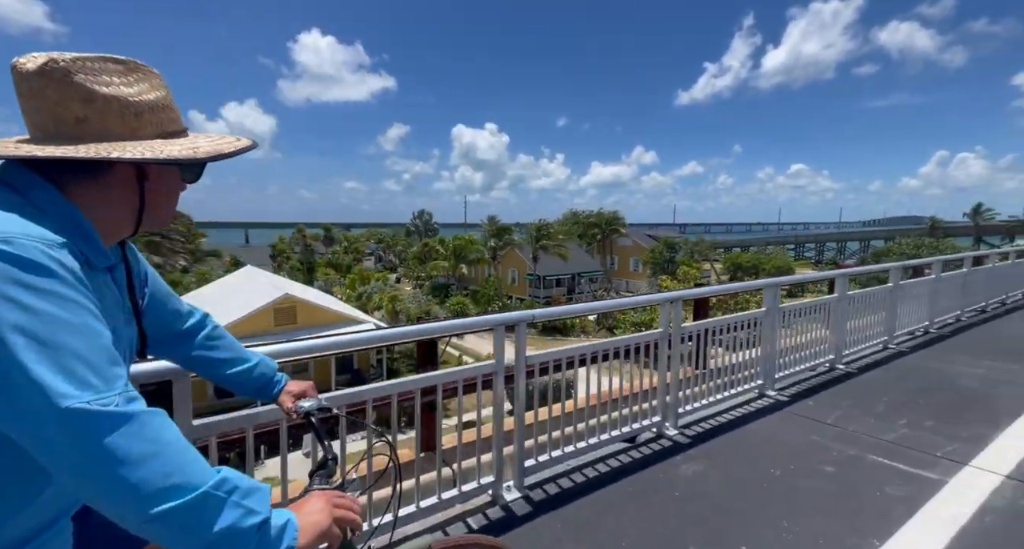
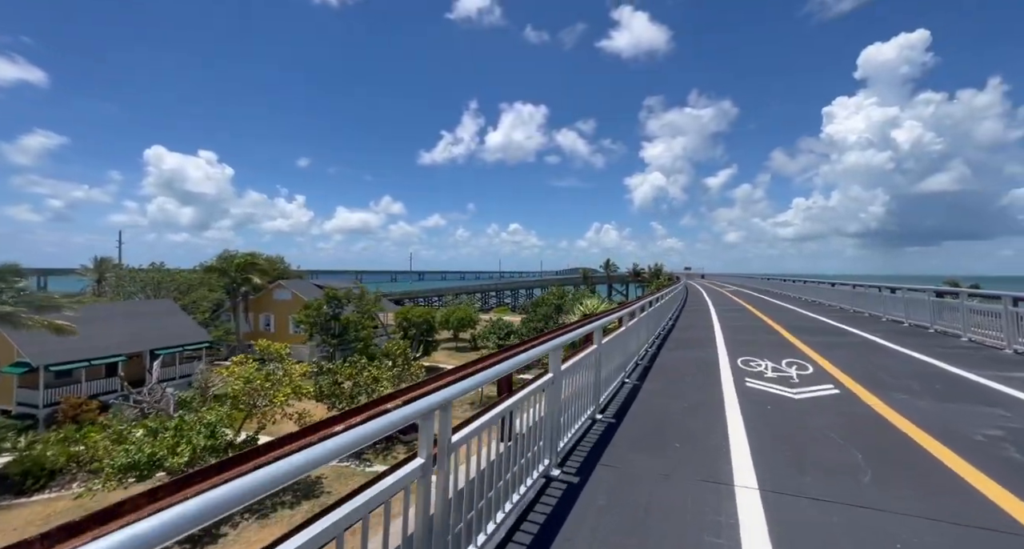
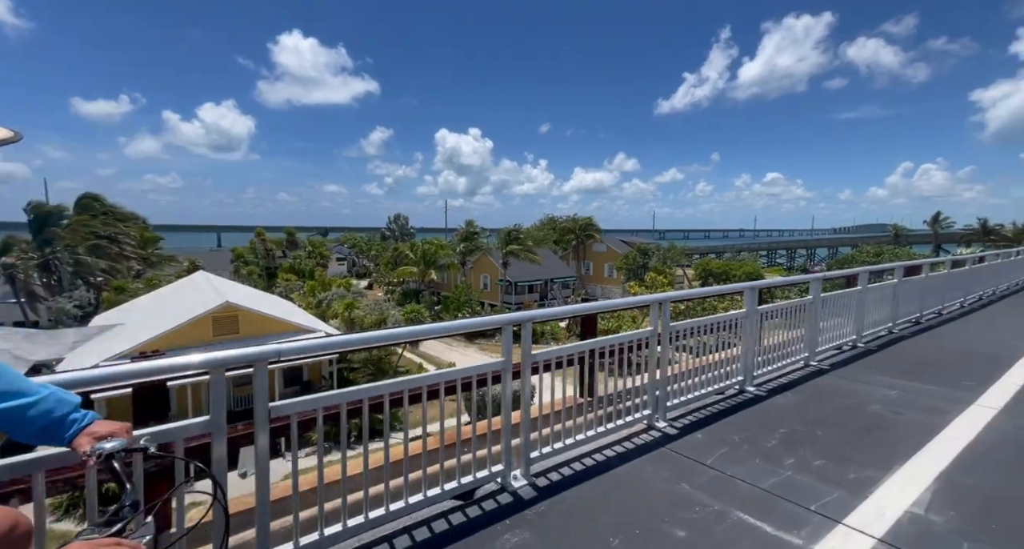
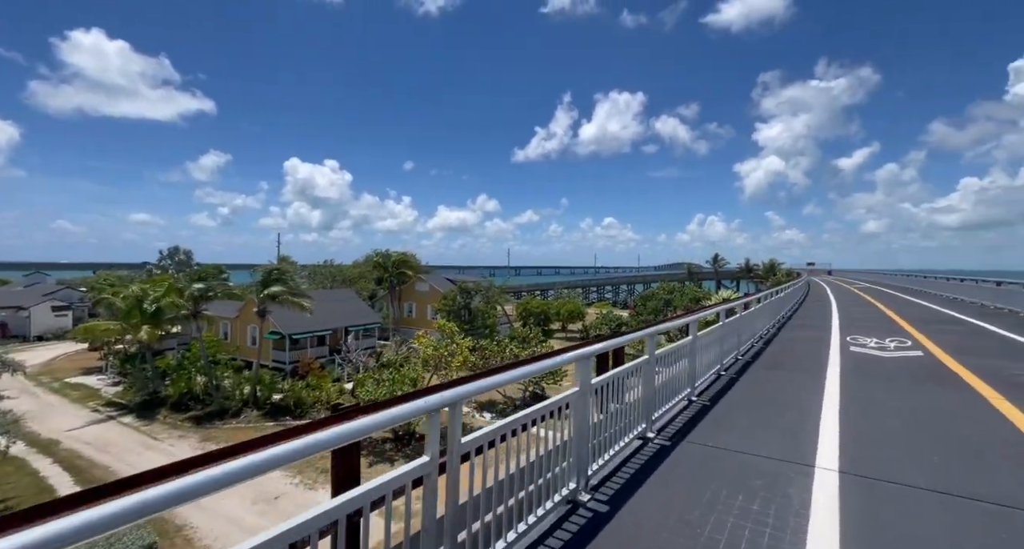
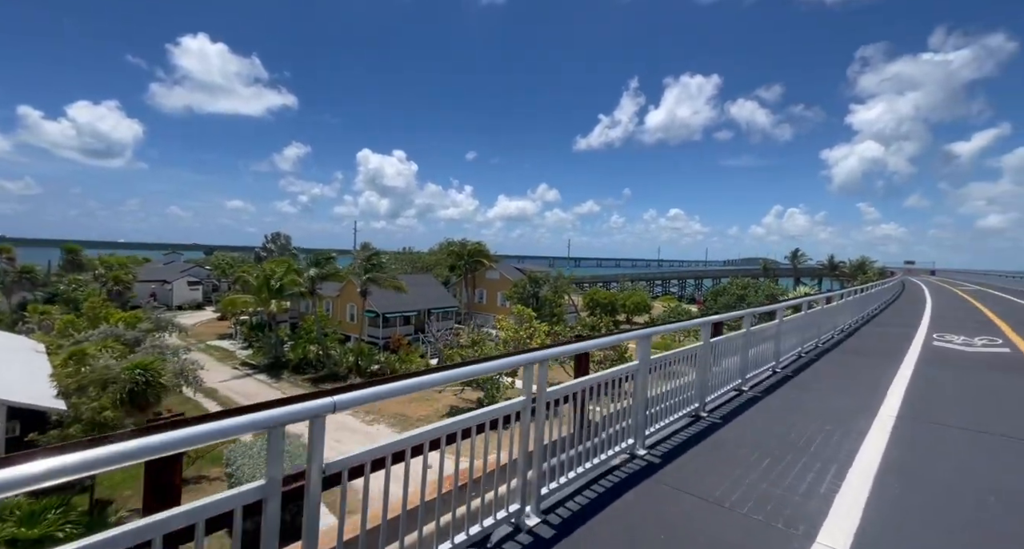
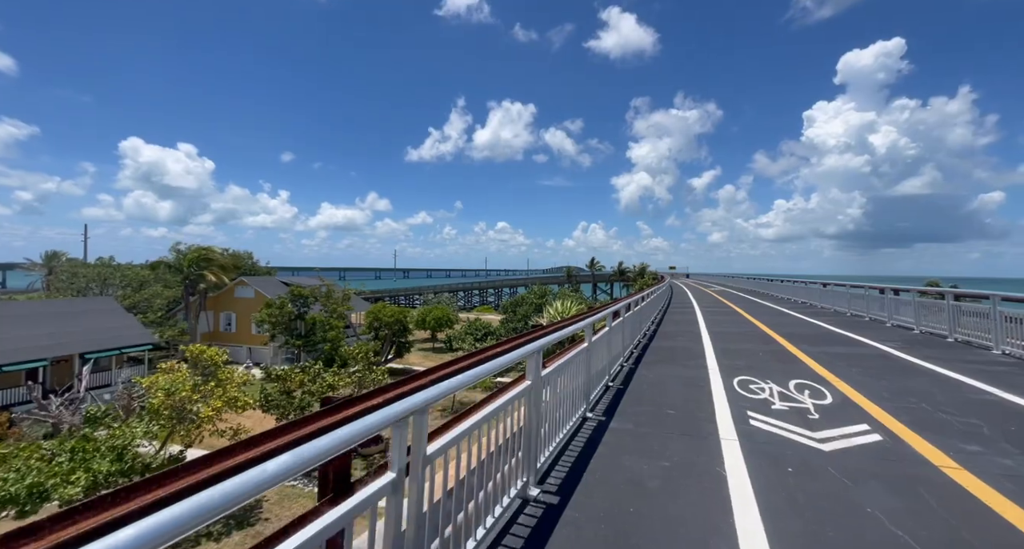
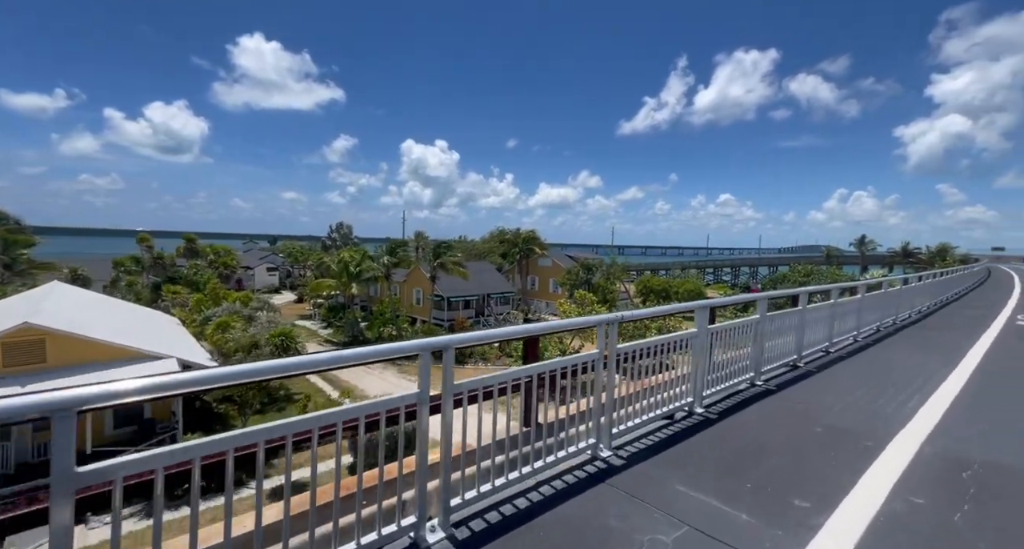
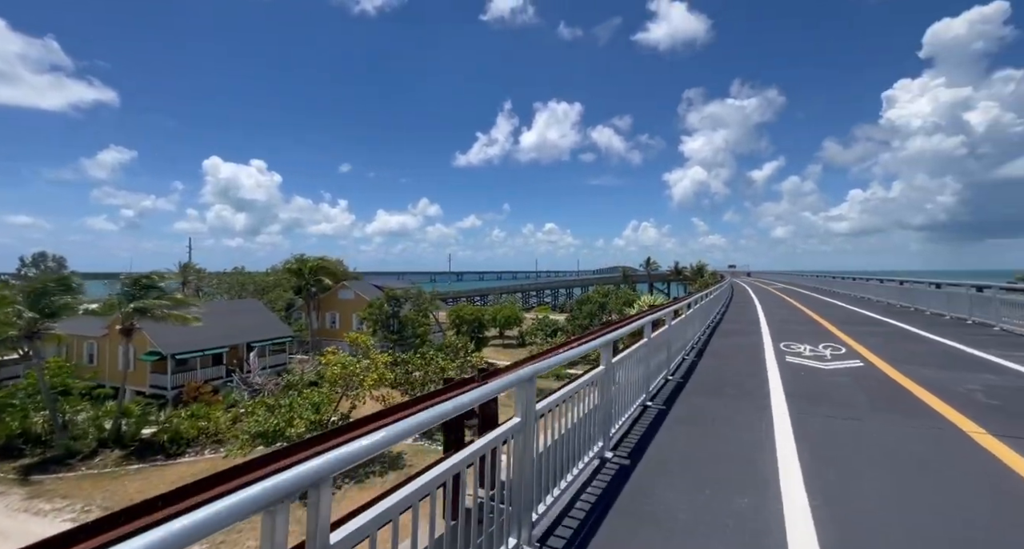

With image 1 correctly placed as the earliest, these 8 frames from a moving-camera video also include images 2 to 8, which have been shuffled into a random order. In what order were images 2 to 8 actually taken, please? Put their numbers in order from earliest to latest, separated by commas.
3, 7, 5, 4, 8, 2, 6
